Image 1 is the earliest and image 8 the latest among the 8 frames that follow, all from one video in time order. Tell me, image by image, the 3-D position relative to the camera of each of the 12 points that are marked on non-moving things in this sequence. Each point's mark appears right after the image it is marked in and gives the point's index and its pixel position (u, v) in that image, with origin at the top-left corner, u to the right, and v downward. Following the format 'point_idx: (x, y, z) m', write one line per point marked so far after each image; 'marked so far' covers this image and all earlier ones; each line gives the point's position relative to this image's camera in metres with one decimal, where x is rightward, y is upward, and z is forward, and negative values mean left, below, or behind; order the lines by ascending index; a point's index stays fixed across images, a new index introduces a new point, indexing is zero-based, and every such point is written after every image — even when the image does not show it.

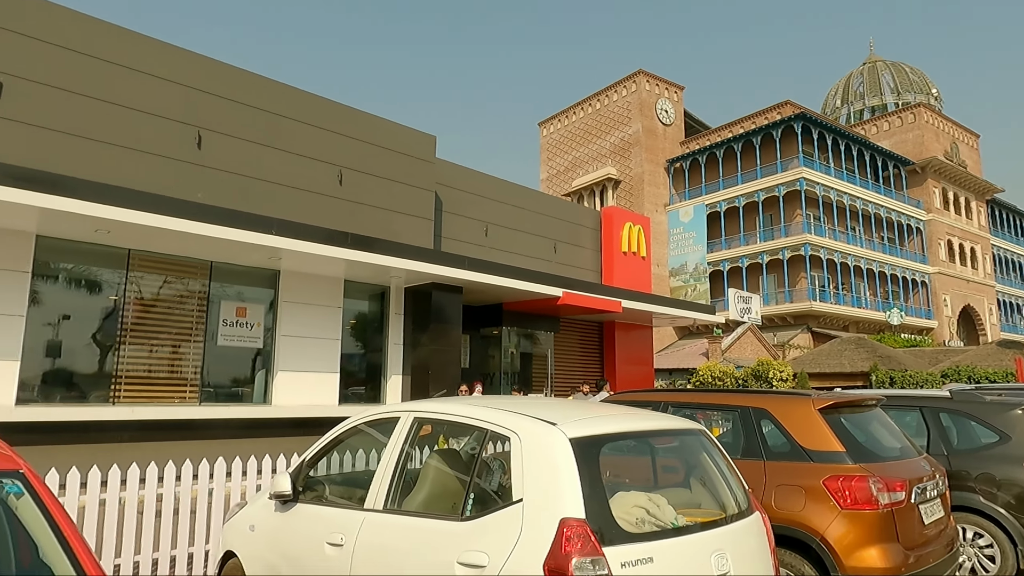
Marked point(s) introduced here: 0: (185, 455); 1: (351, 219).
0: (-4.7, -2.4, +9.5) m
1: (-2.8, +1.2, +11.6) m
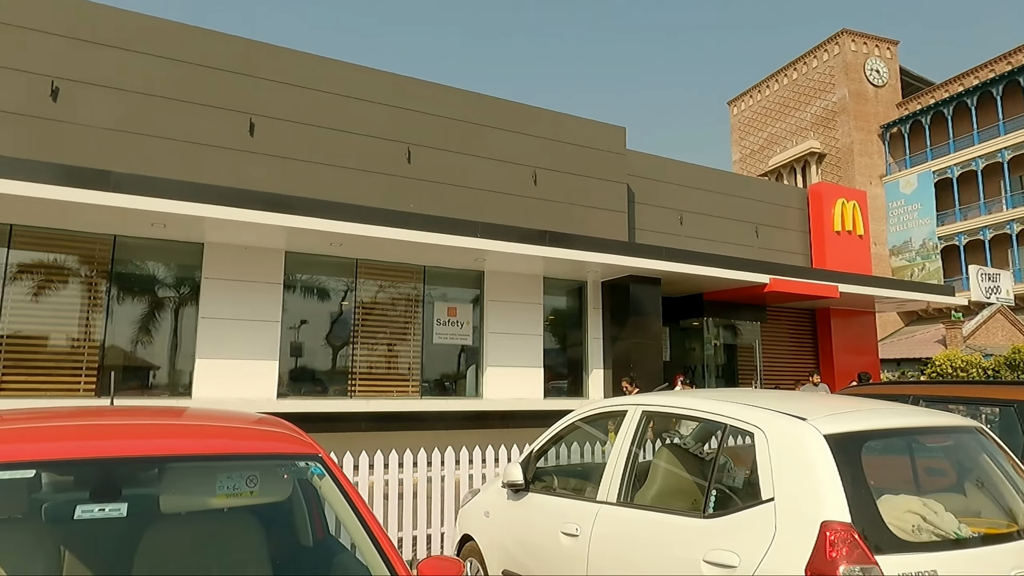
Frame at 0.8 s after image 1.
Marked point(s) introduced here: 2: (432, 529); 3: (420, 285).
0: (-1.6, -2.5, +10.4) m
1: (+0.6, +1.3, +11.9) m
2: (-0.7, -2.2, +6.1) m
3: (-1.5, 0.0, +10.9) m
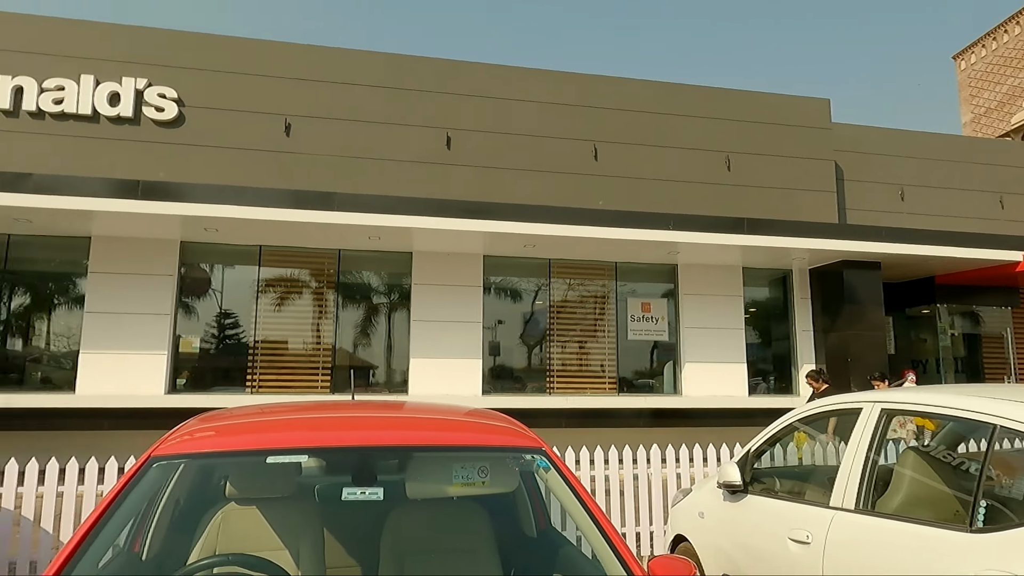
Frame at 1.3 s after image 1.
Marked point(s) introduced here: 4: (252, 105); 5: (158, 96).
0: (+1.5, -2.4, +10.4) m
1: (+3.9, +1.4, +11.2) m
2: (+1.2, -2.2, +6.0) m
3: (+1.6, +0.1, +10.8) m
4: (-4.0, +2.8, +10.1) m
5: (-5.2, +2.8, +9.8) m
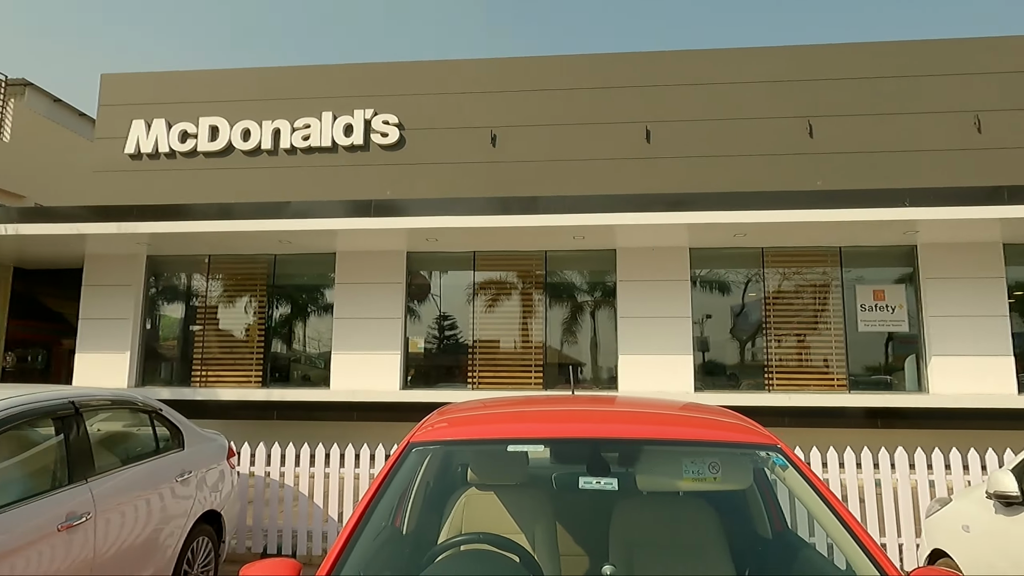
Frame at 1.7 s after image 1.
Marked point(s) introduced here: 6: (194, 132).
0: (+4.7, -2.2, +9.5) m
1: (+7.1, +1.7, +9.6) m
2: (+3.0, -2.0, +5.4) m
3: (+4.8, +0.3, +9.9) m
4: (-0.8, +2.7, +10.8) m
5: (-2.1, +2.7, +10.9) m
6: (-5.4, +2.7, +11.3) m
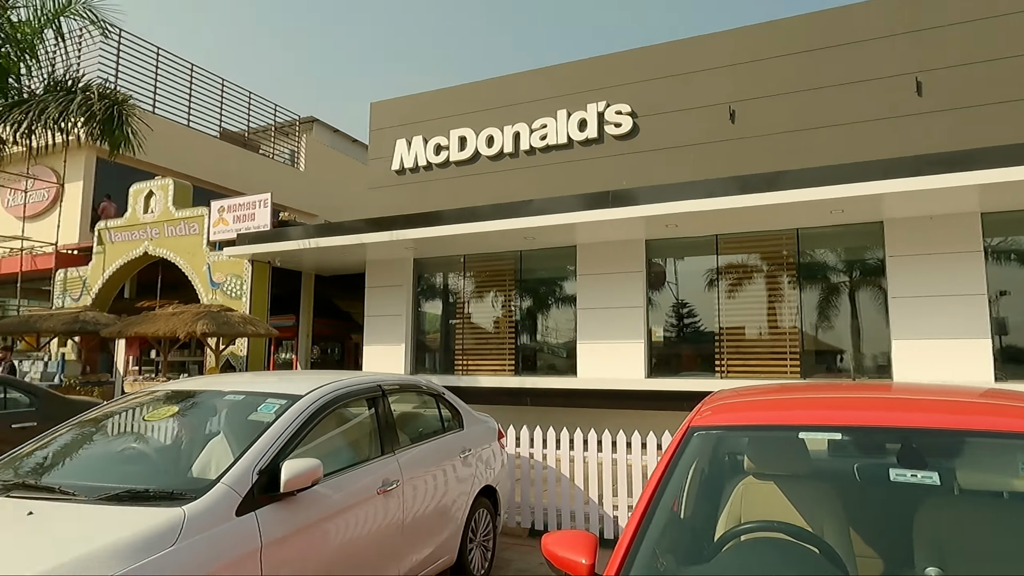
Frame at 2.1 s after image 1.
0: (+7.9, -1.8, +7.4) m
1: (+10.0, +2.2, +6.6) m
2: (+4.9, -1.8, +4.1) m
3: (+8.0, +0.7, +7.7) m
4: (+2.9, +3.0, +10.5) m
5: (+1.7, +2.9, +11.0) m
6: (-1.2, +2.7, +12.5) m
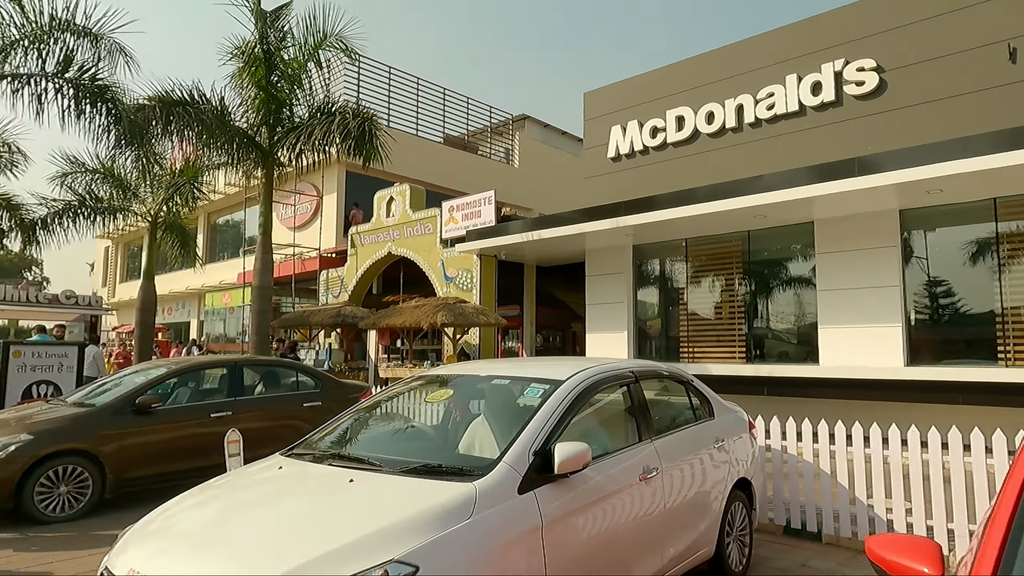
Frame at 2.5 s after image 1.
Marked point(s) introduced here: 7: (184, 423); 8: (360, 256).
0: (+10.1, -1.3, +4.5) m
1: (+11.6, +2.7, +3.1) m
2: (+6.2, -1.5, +2.3) m
3: (+10.2, +1.2, +4.7) m
4: (+6.1, +3.3, +9.0) m
5: (+5.1, +3.2, +9.8) m
6: (+2.8, +3.0, +12.1) m
7: (-3.3, -1.3, +6.6) m
8: (-4.0, +0.9, +17.5) m
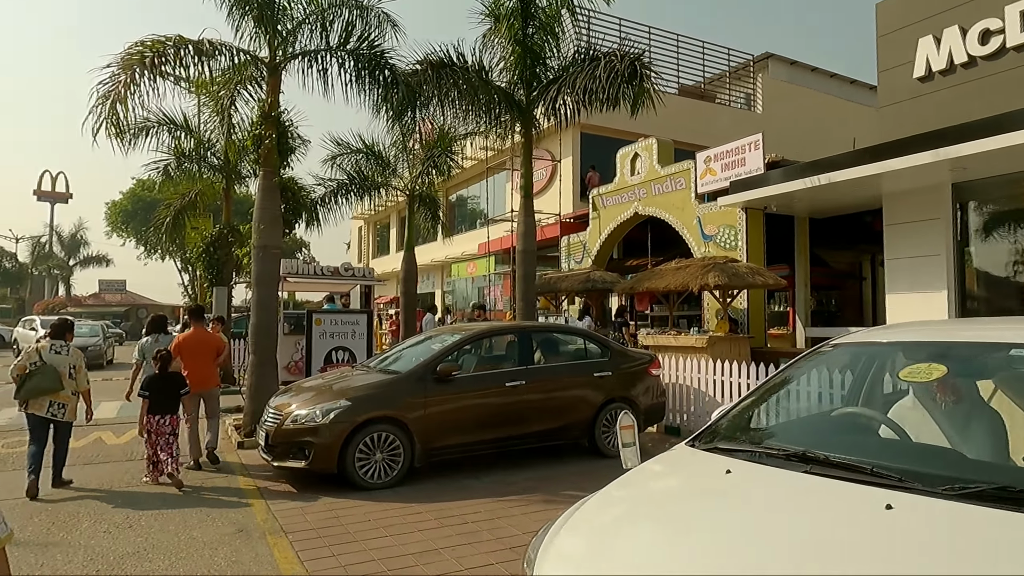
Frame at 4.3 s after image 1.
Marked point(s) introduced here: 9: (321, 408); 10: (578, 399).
0: (+11.7, -0.8, +0.2) m
1: (+12.6, +3.2, -1.8) m
2: (+7.4, -1.1, -0.7) m
3: (+11.8, +1.8, +0.2) m
4: (+9.1, +4.0, +5.4) m
5: (+8.5, +3.9, +6.5) m
6: (+7.0, +3.8, +9.5) m
7: (-0.3, -1.0, +6.3) m
8: (+2.3, +1.8, +16.7) m
9: (-1.6, -1.0, +5.7) m
10: (+0.7, -1.1, +6.8) m
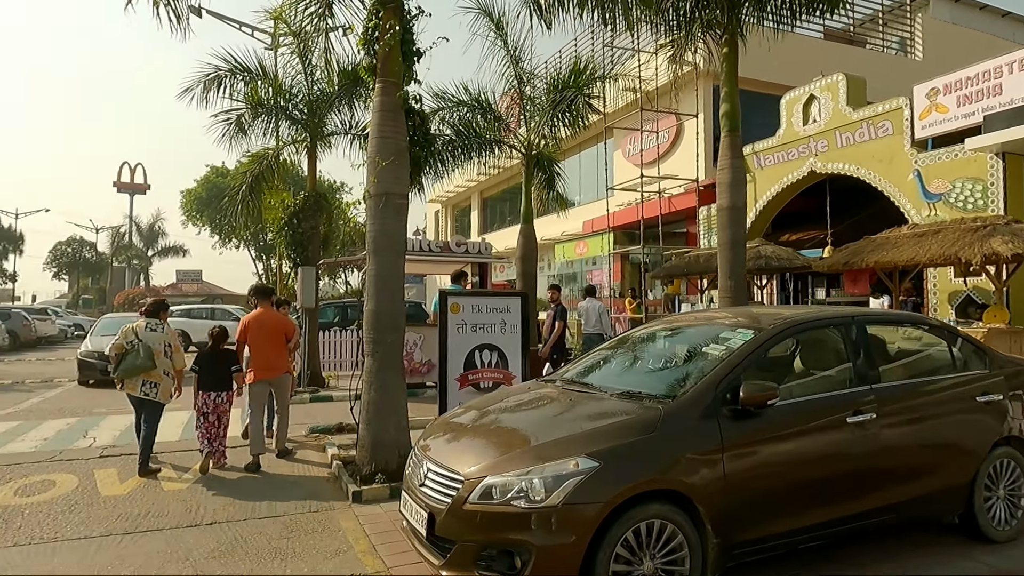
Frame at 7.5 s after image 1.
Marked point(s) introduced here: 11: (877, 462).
0: (+12.9, -0.6, -3.8) m
1: (+13.6, +3.4, -6.0) m
2: (+8.5, -1.0, -4.3) m
3: (+13.0, +2.0, -3.8) m
4: (+10.8, +4.3, +1.6) m
5: (+10.2, +4.2, +2.8) m
6: (+9.0, +4.1, +5.8) m
7: (+1.5, -0.7, +3.4) m
8: (+5.0, +2.2, +13.5) m
9: (+0.1, -0.8, +2.9) m
10: (+2.5, -0.9, +3.8) m
11: (+2.0, -0.9, +3.6) m
